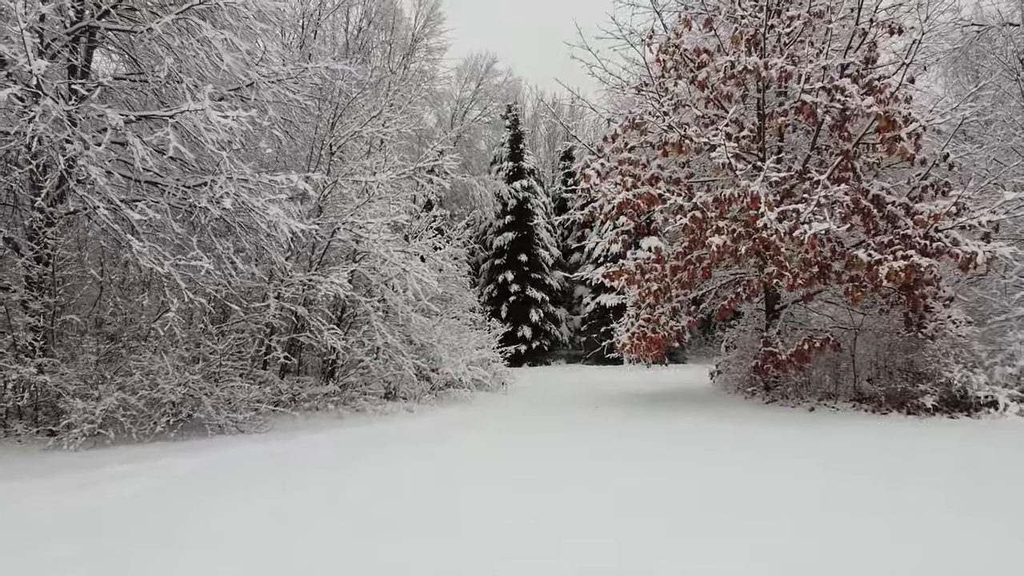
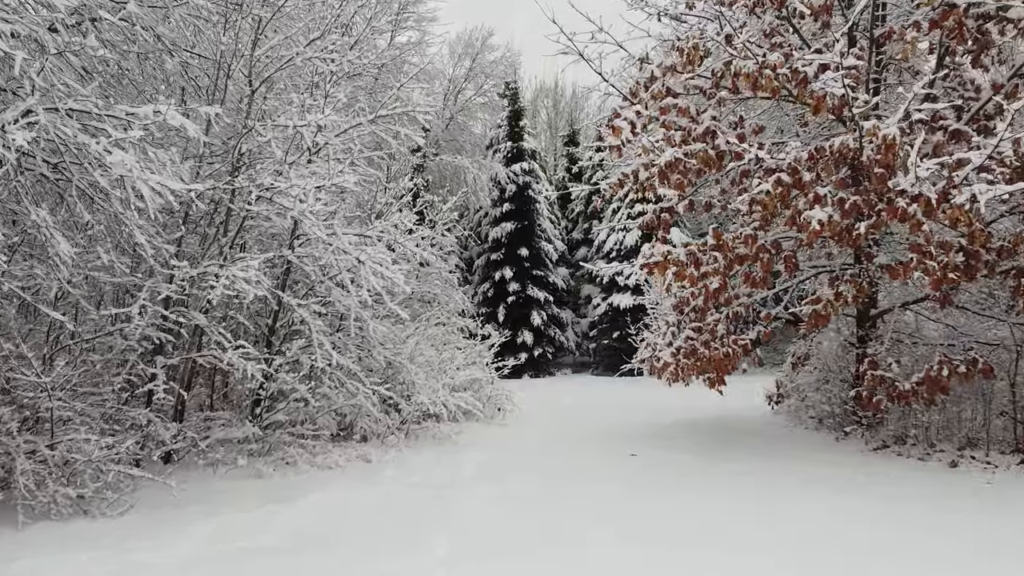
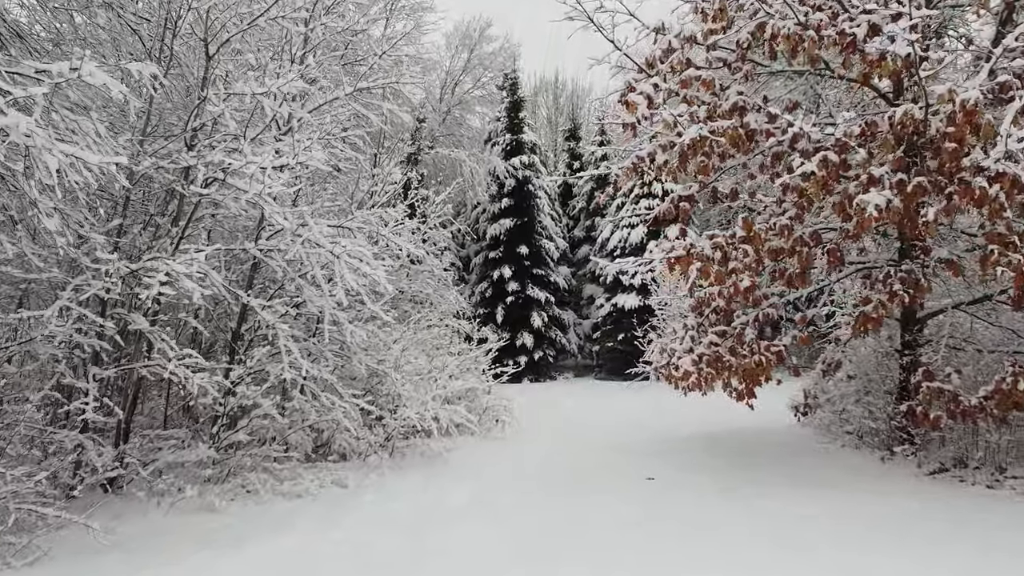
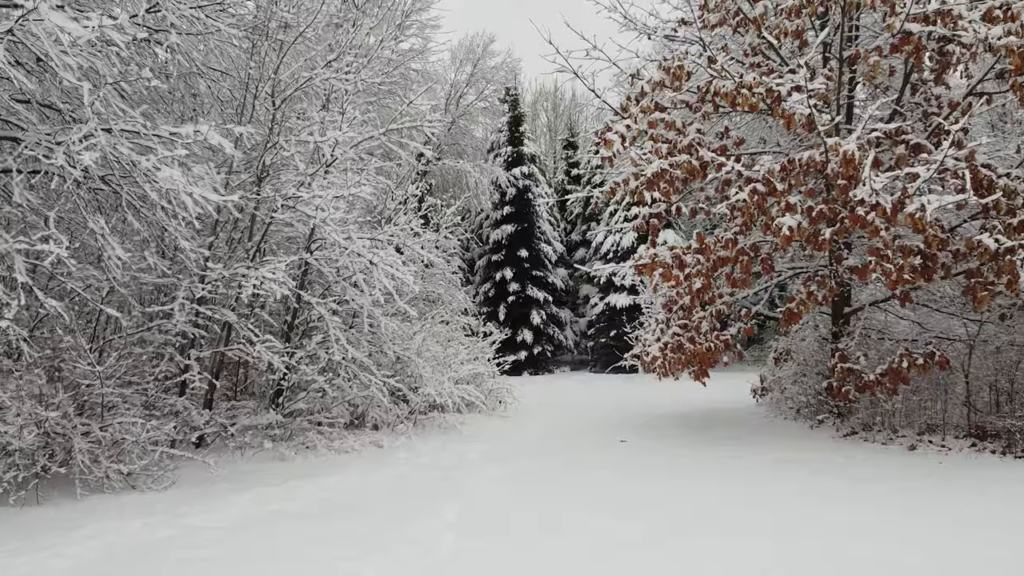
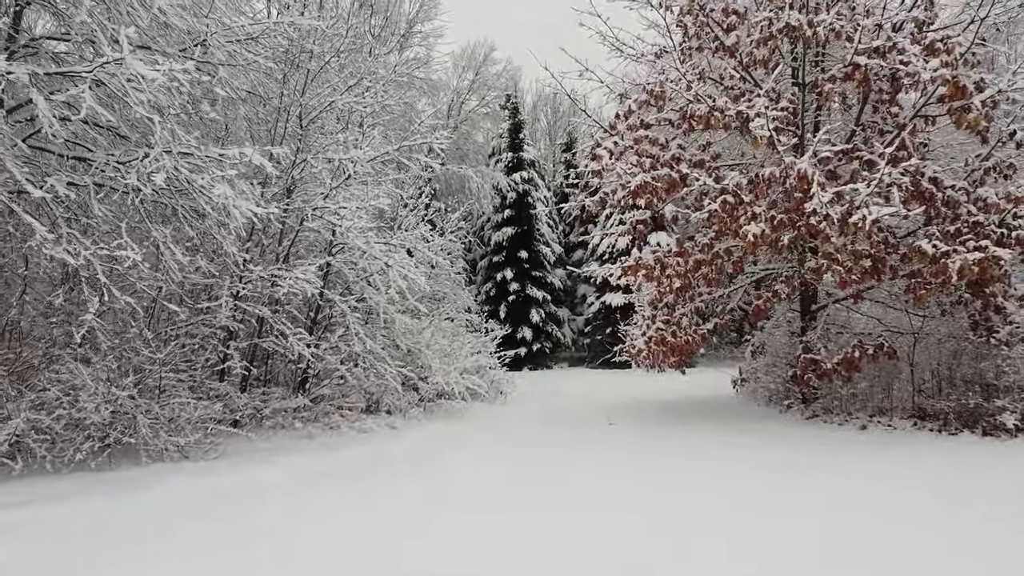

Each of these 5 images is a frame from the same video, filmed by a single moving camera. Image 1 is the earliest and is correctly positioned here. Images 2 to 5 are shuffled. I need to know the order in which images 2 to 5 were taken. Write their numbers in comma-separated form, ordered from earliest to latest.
5, 4, 2, 3
